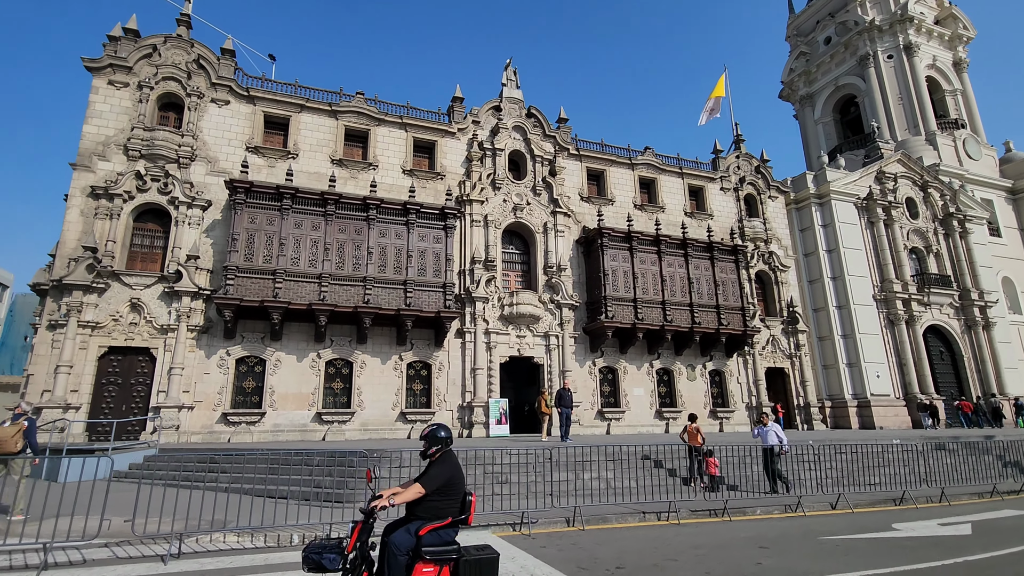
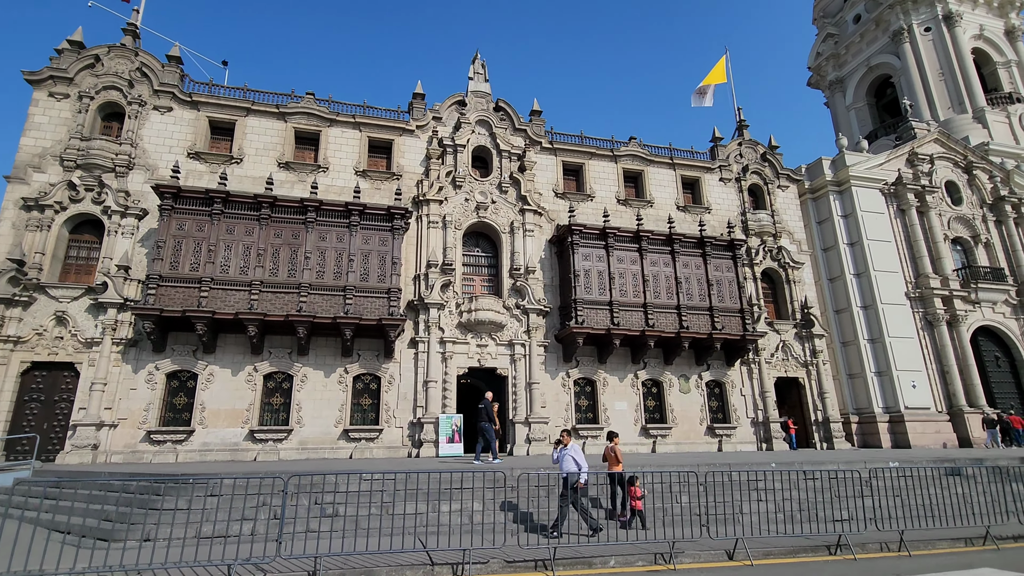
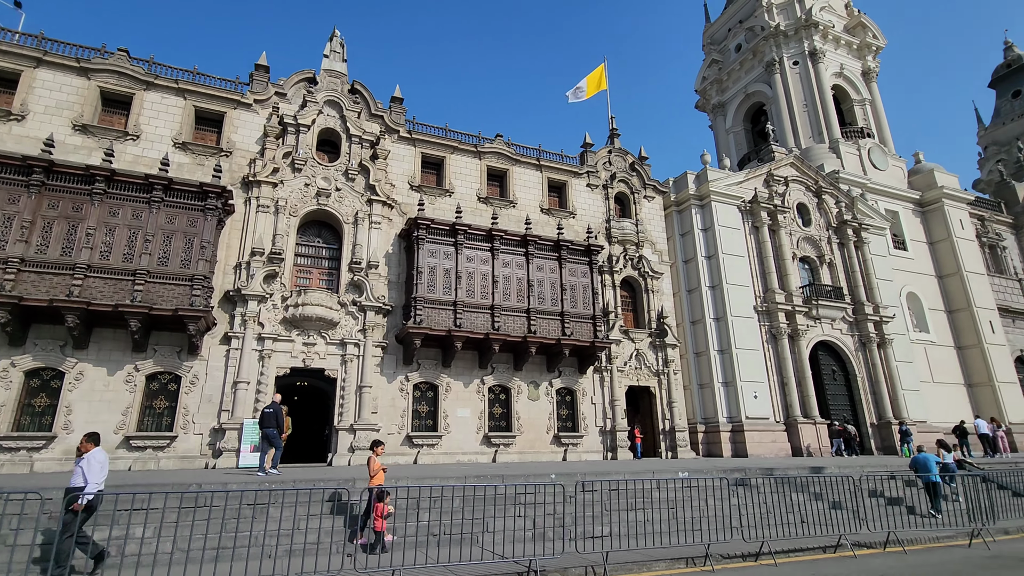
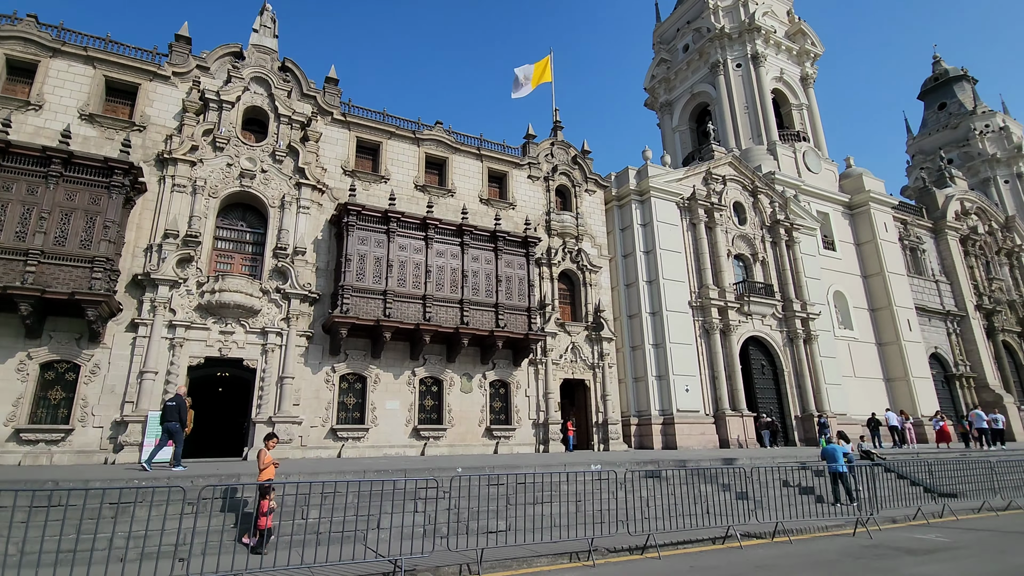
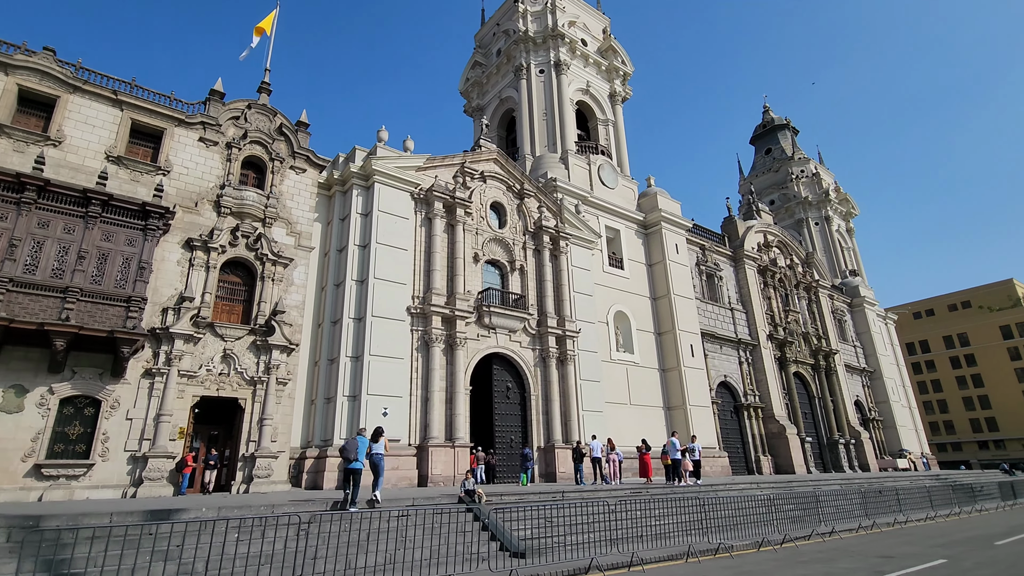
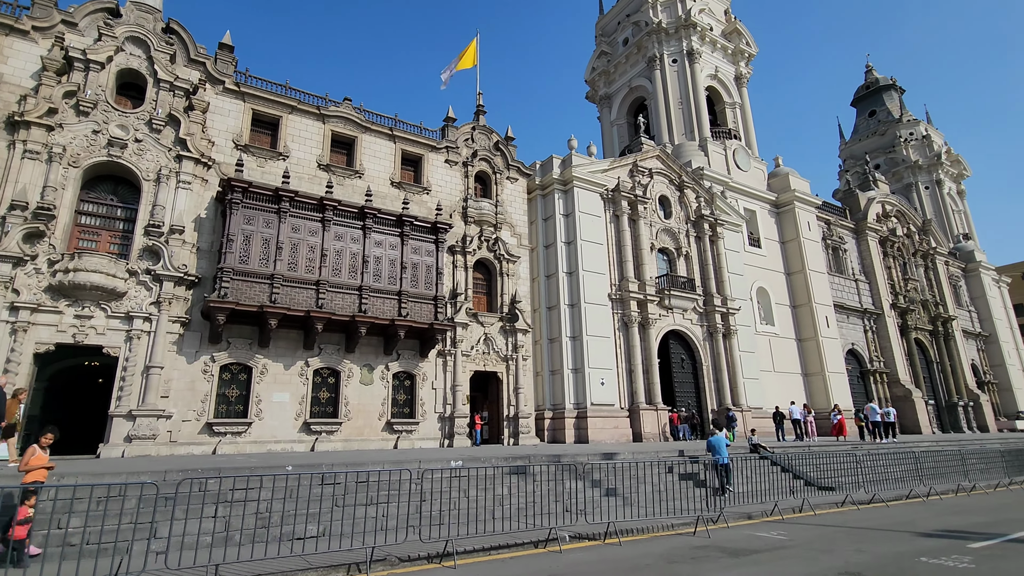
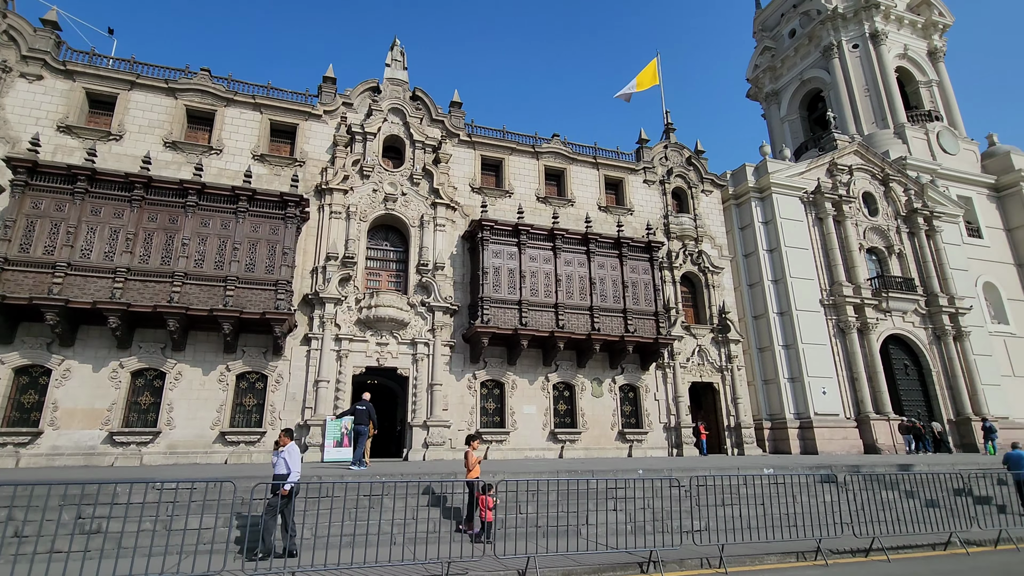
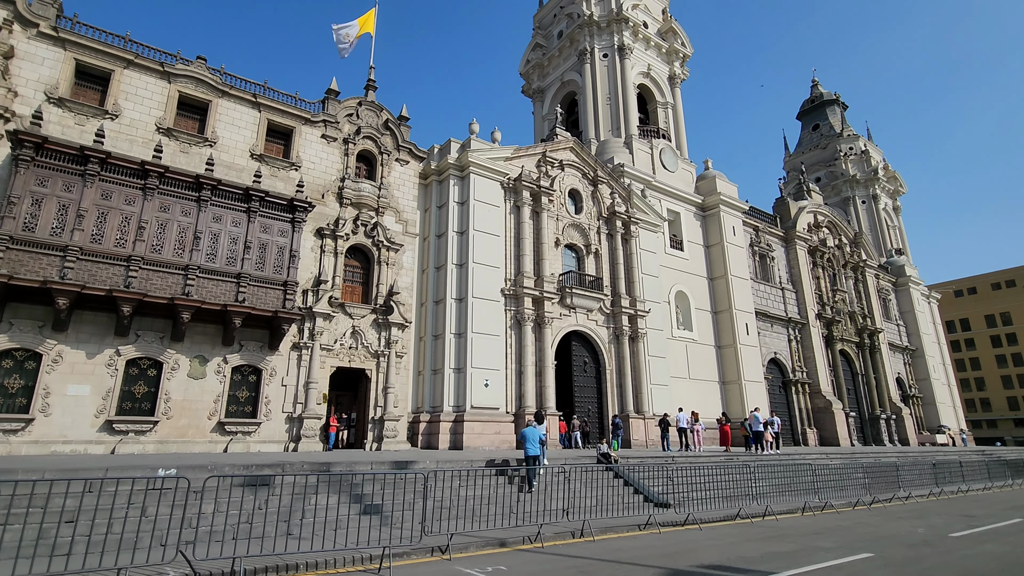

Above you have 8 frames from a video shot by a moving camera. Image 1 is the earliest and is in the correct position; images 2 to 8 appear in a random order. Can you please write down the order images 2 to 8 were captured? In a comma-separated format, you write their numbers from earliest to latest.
2, 7, 3, 4, 6, 8, 5
